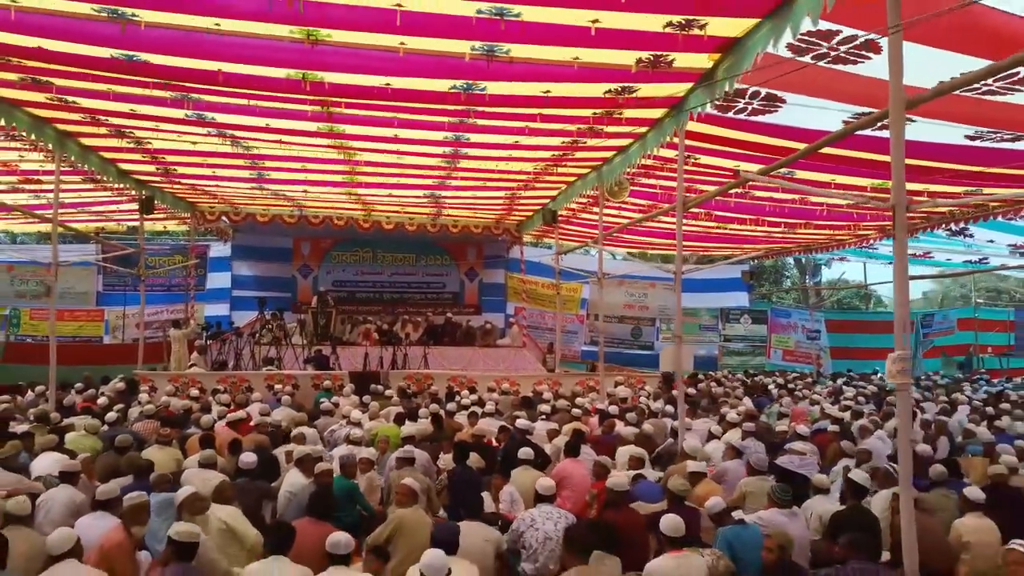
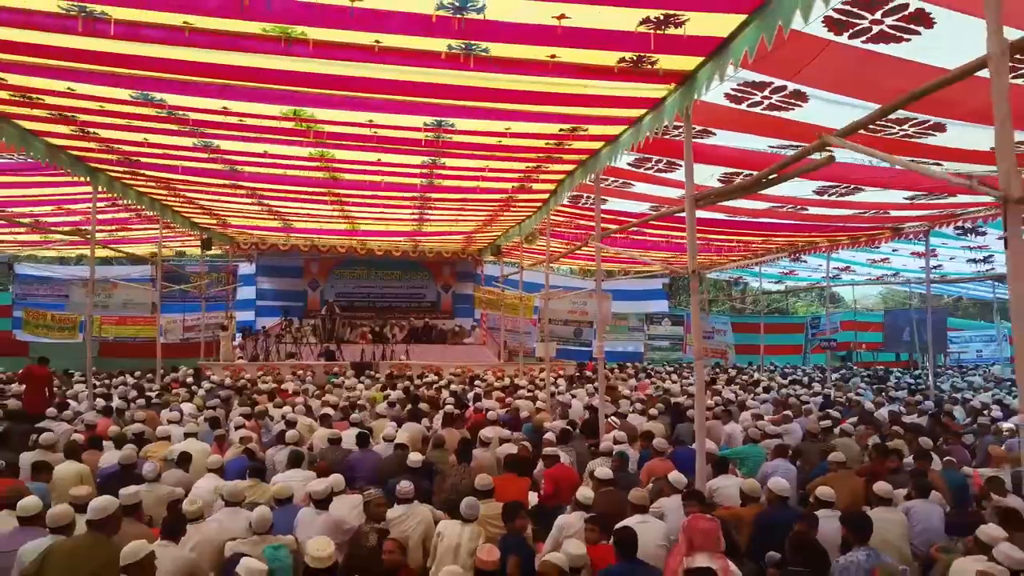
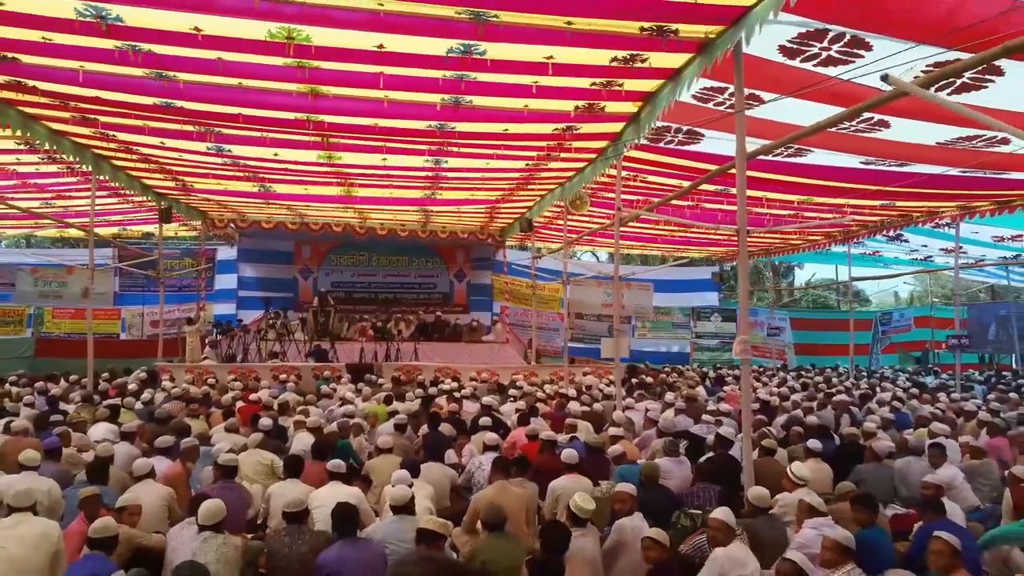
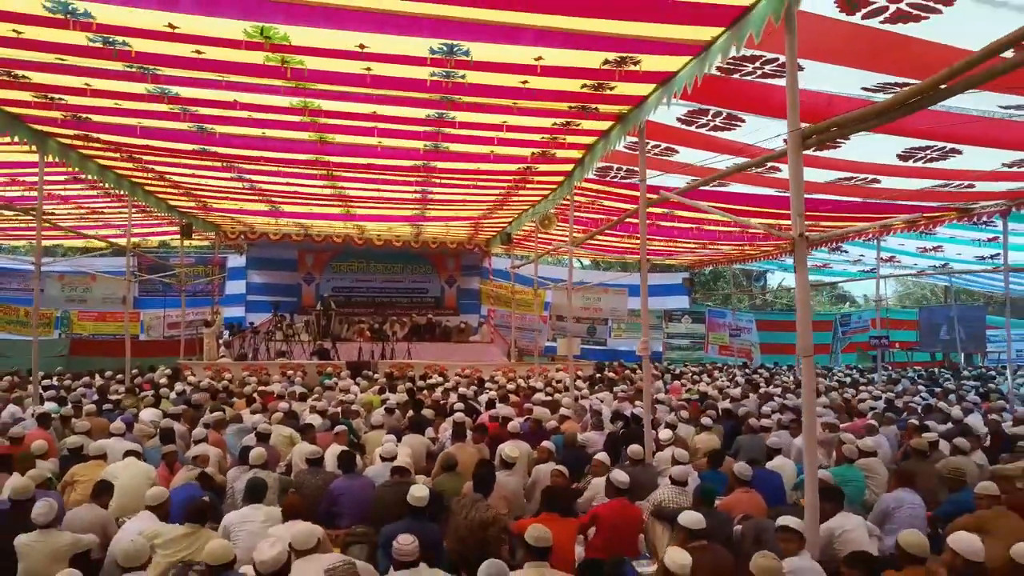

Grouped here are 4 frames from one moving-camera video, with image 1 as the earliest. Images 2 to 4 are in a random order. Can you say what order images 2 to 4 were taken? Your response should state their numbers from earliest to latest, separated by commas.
3, 4, 2
